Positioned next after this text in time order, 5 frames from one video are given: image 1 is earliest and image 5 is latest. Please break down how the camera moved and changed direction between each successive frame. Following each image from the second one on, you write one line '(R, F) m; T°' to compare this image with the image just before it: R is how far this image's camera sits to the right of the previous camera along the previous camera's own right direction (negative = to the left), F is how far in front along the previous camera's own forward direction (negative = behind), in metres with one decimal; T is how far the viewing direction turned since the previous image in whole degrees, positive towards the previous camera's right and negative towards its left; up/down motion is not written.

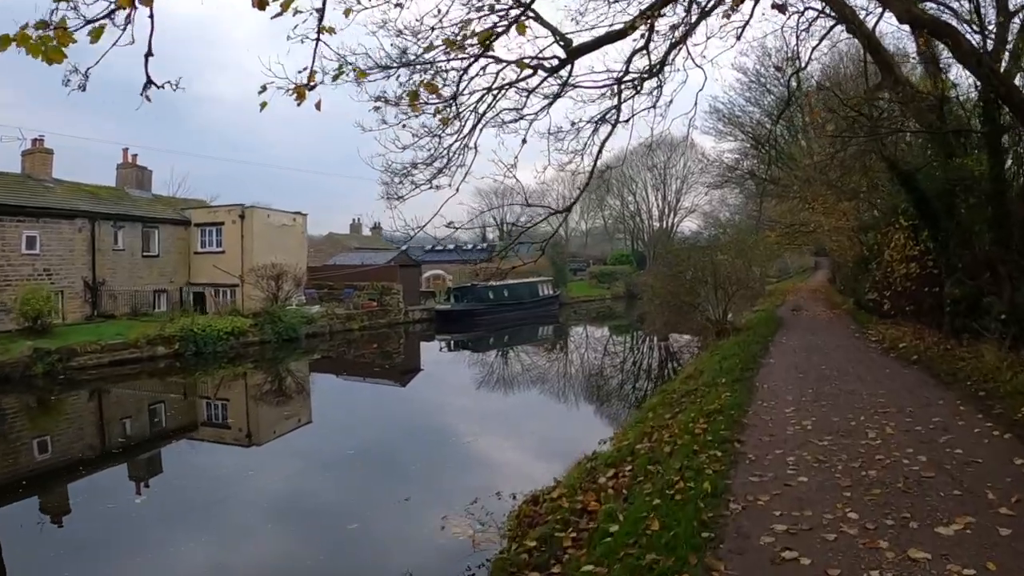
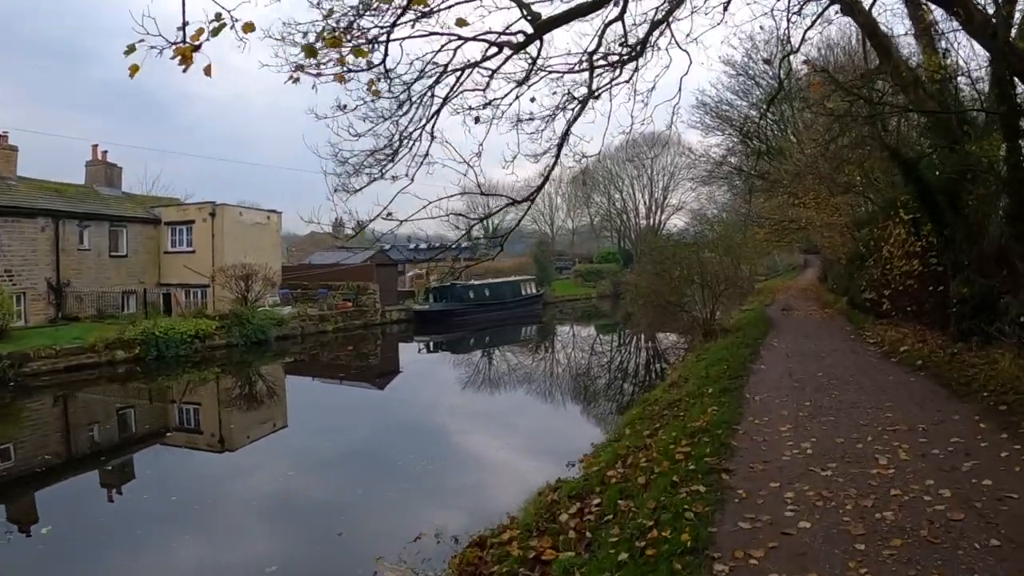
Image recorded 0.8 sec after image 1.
(+0.3, +0.9) m; +1°
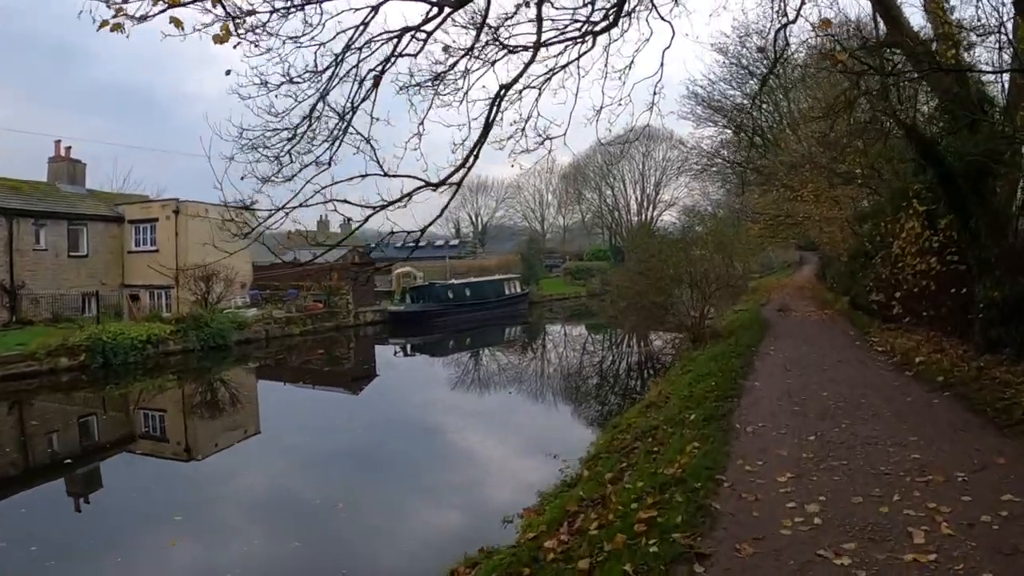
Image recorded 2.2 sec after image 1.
(+0.5, +1.4) m; 0°
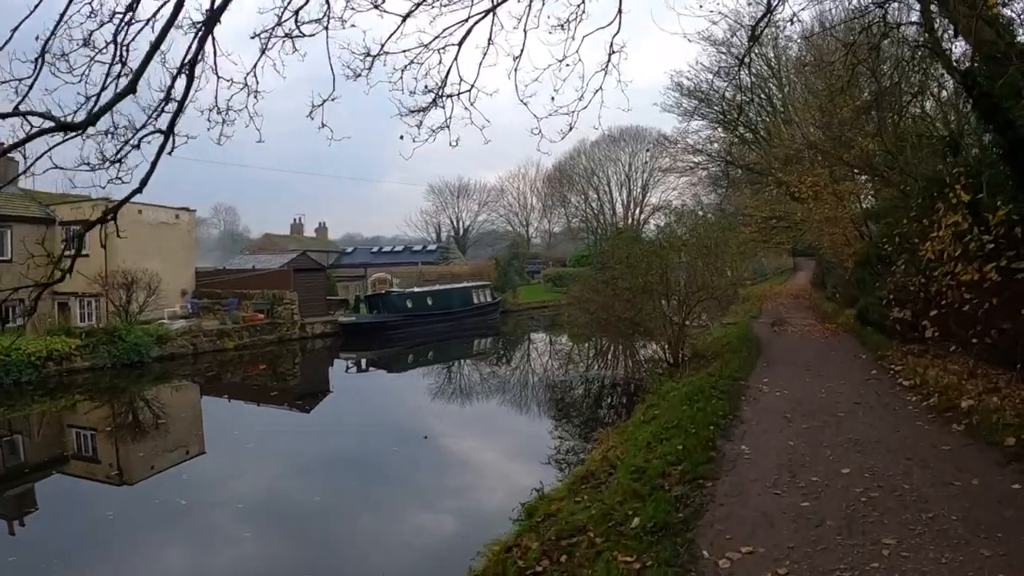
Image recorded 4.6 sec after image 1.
(+0.9, +2.3) m; +1°
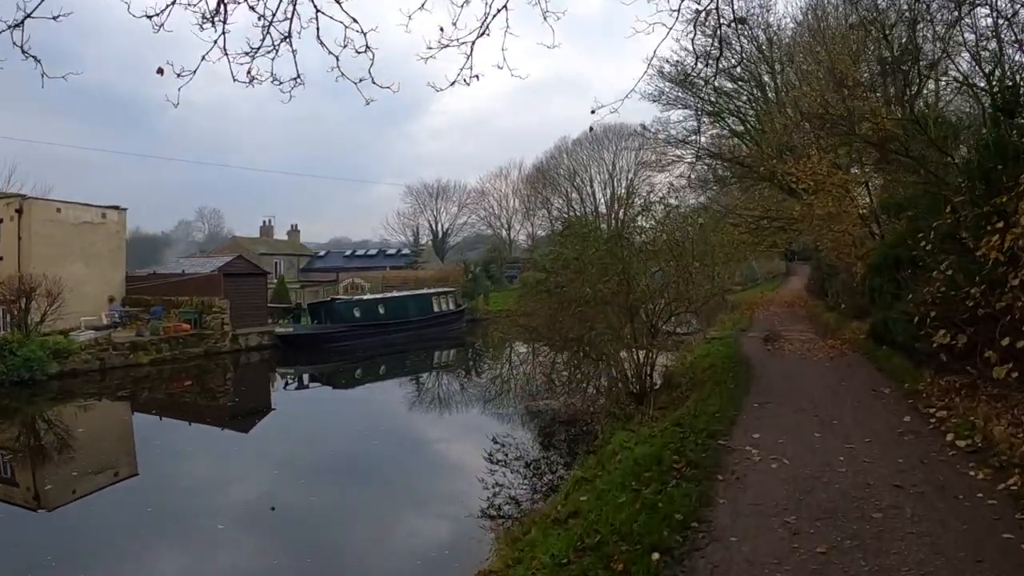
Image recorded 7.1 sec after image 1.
(+0.9, +2.3) m; +1°
